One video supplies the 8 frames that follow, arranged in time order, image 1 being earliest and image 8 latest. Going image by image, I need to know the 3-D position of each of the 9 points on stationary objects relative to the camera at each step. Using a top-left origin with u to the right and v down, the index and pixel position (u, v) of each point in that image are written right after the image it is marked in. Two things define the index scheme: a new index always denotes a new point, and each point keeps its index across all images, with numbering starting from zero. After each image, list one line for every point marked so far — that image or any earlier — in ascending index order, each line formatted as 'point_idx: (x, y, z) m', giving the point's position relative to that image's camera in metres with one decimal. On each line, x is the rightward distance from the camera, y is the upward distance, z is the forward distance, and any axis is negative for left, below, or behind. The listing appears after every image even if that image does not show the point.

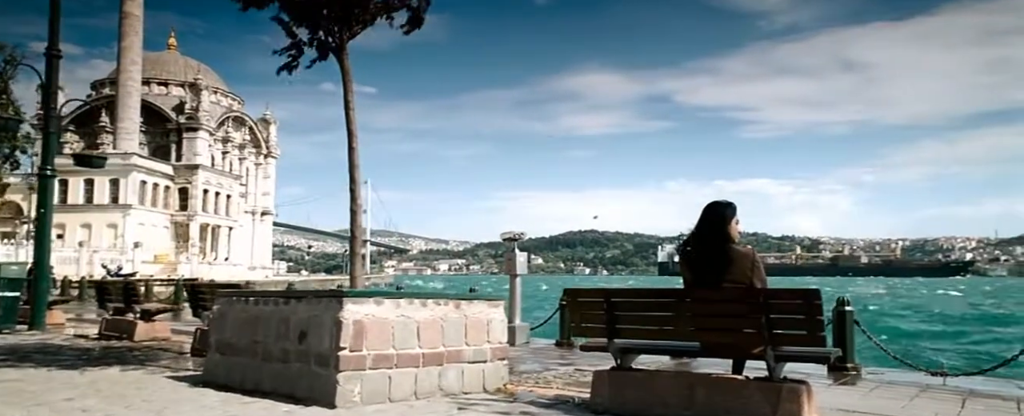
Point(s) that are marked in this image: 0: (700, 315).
0: (+1.4, -0.7, +5.0) m
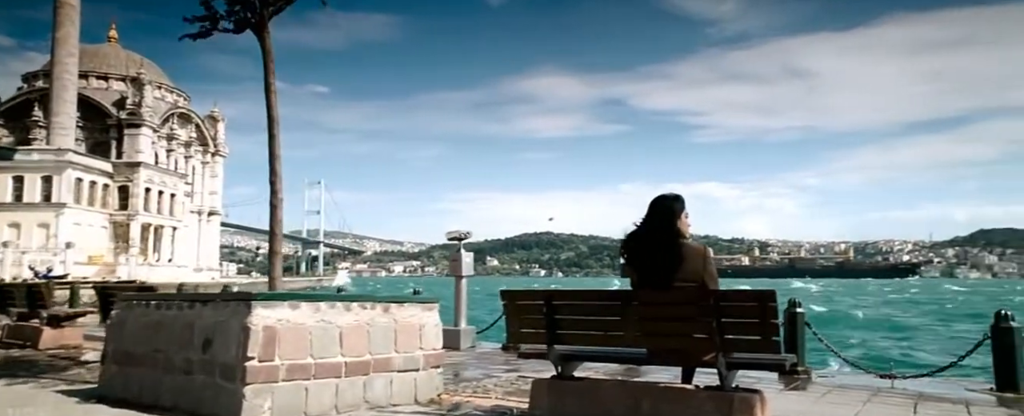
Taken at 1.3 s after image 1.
0: (+0.9, -0.7, +4.7) m
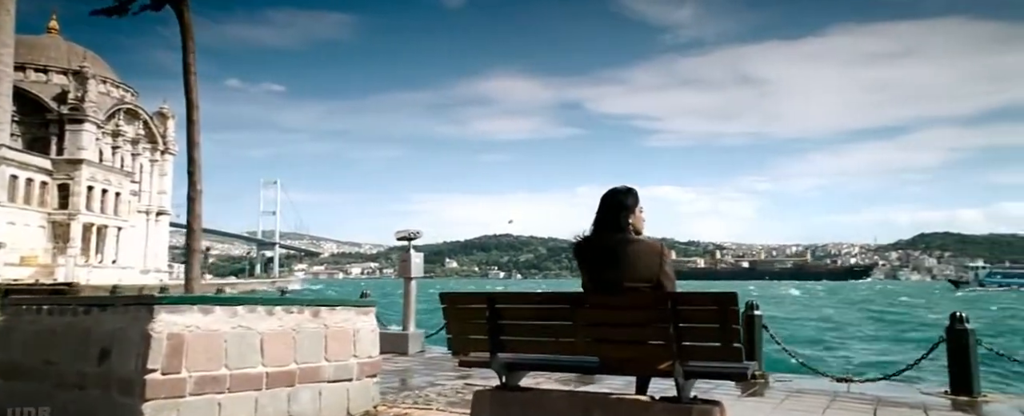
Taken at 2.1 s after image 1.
0: (+0.5, -0.7, +4.3) m
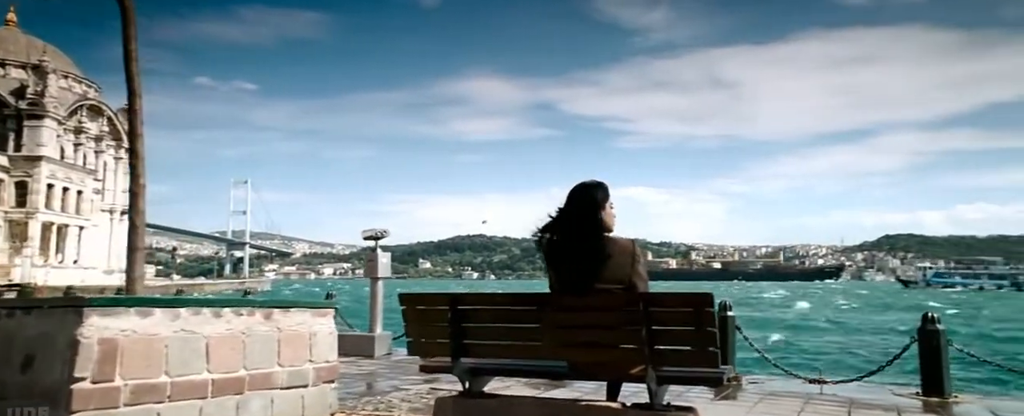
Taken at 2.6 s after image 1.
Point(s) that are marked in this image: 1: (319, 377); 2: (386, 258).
0: (+0.3, -0.7, +4.1) m
1: (-1.3, -1.1, +4.9) m
2: (-1.9, -0.7, +10.8) m
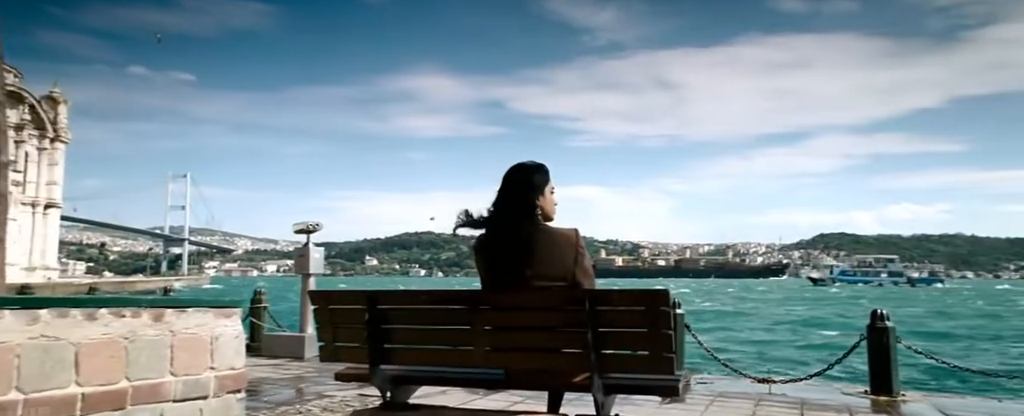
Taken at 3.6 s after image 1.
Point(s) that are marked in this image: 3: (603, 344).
0: (-0.1, -0.6, +3.6) m
1: (-1.7, -1.0, +4.3) m
2: (-2.7, -0.6, +10.2) m
3: (+0.4, -0.6, +3.5) m
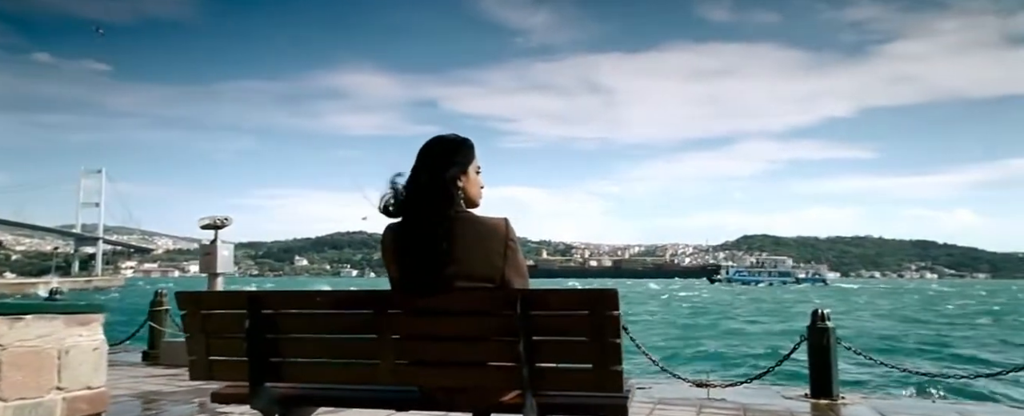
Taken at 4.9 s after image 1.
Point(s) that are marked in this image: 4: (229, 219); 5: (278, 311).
0: (-0.4, -0.5, +3.0) m
1: (-2.1, -1.0, +3.5) m
2: (-3.6, -0.5, +9.3) m
3: (+0.1, -0.6, +2.9) m
4: (-3.5, -0.1, +9.1) m
5: (-1.0, -0.4, +3.1) m
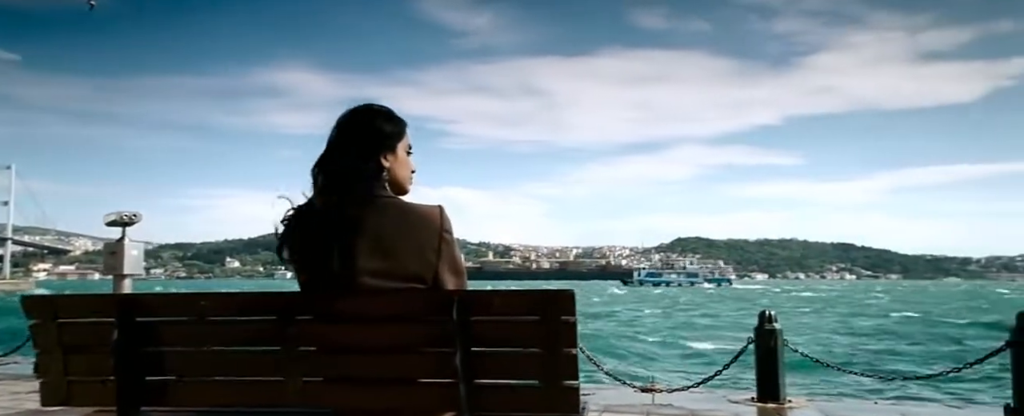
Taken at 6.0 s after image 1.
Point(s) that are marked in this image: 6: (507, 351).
0: (-0.6, -0.5, +2.4) m
1: (-2.4, -0.9, +2.8) m
2: (-4.3, -0.5, +8.5) m
3: (-0.1, -0.5, +2.4) m
4: (-4.2, -0.1, +8.3) m
5: (-1.2, -0.4, +2.5) m
6: (0.0, -0.5, +2.3) m
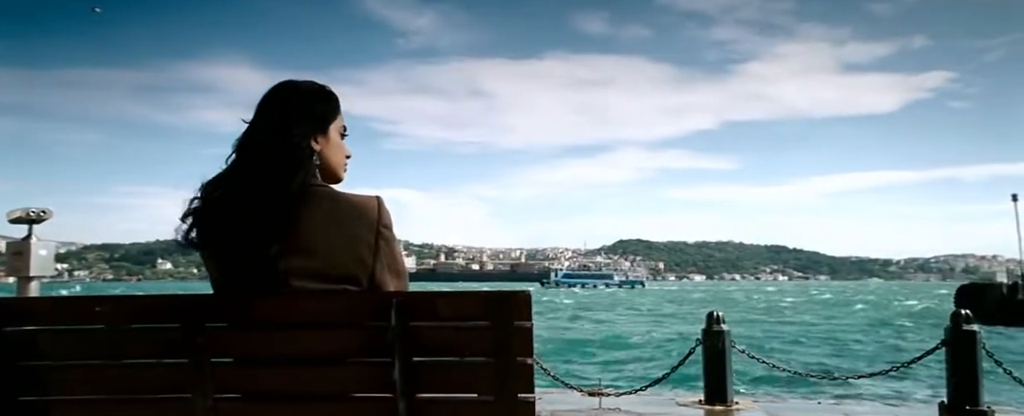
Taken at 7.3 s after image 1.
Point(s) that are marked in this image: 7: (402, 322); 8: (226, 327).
0: (-0.8, -0.4, +2.1) m
1: (-2.5, -0.9, +2.4) m
2: (-4.9, -0.4, +7.8) m
3: (-0.3, -0.5, +2.0) m
4: (-4.8, 0.0, +7.7) m
5: (-1.4, -0.3, +2.1) m
6: (-0.2, -0.4, +2.0) m
7: (-0.3, -0.3, +2.0) m
8: (-0.8, -0.3, +2.1) m
